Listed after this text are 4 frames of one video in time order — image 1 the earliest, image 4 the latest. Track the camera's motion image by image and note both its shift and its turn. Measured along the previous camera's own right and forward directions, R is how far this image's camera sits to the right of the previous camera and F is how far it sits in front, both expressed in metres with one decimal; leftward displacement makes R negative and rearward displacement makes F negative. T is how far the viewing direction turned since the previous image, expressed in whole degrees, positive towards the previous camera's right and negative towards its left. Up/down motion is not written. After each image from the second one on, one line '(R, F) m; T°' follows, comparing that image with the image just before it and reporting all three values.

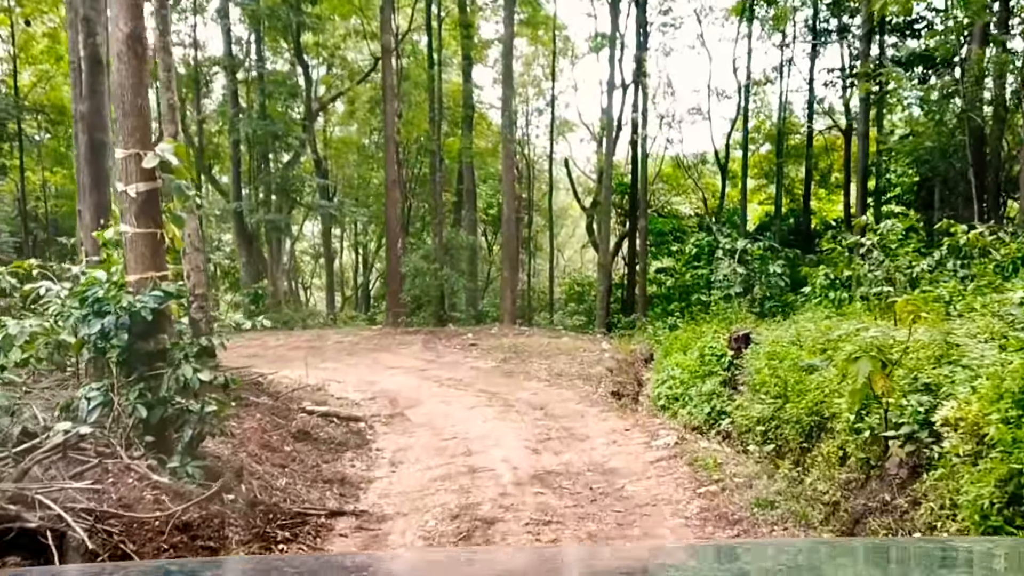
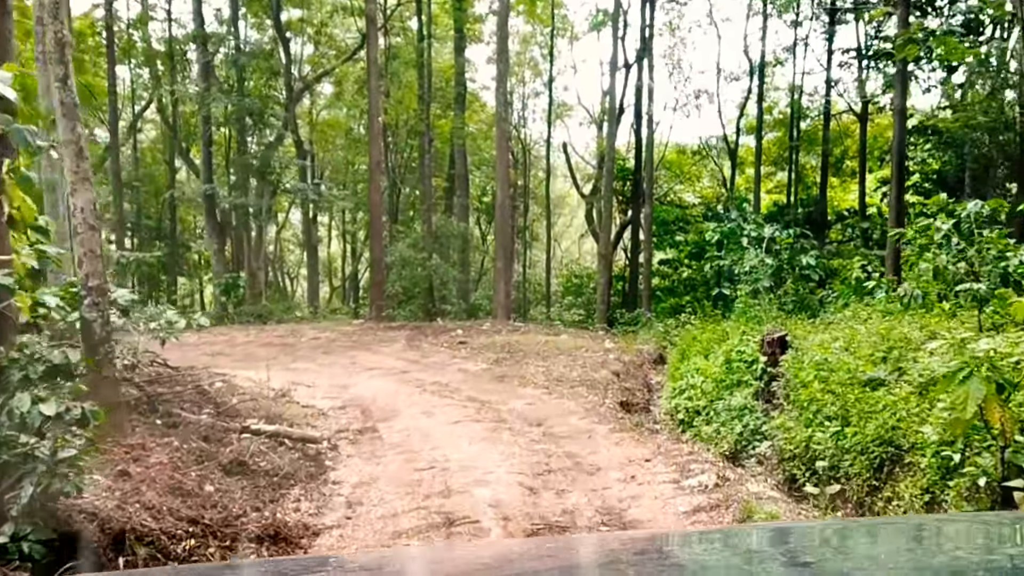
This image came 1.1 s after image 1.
(0.0, +1.4) m; 0°
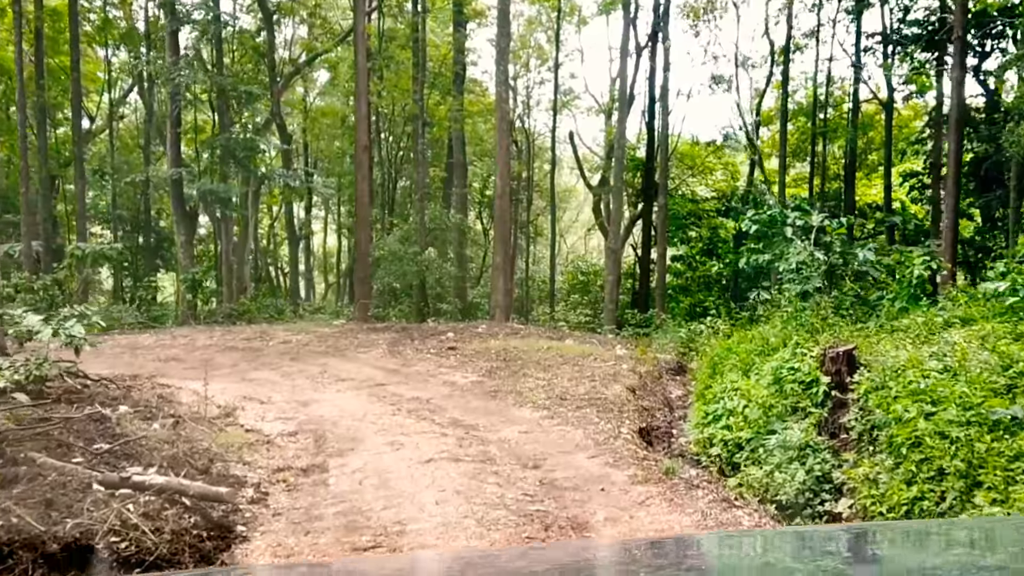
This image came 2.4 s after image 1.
(+0.1, +1.7) m; 0°
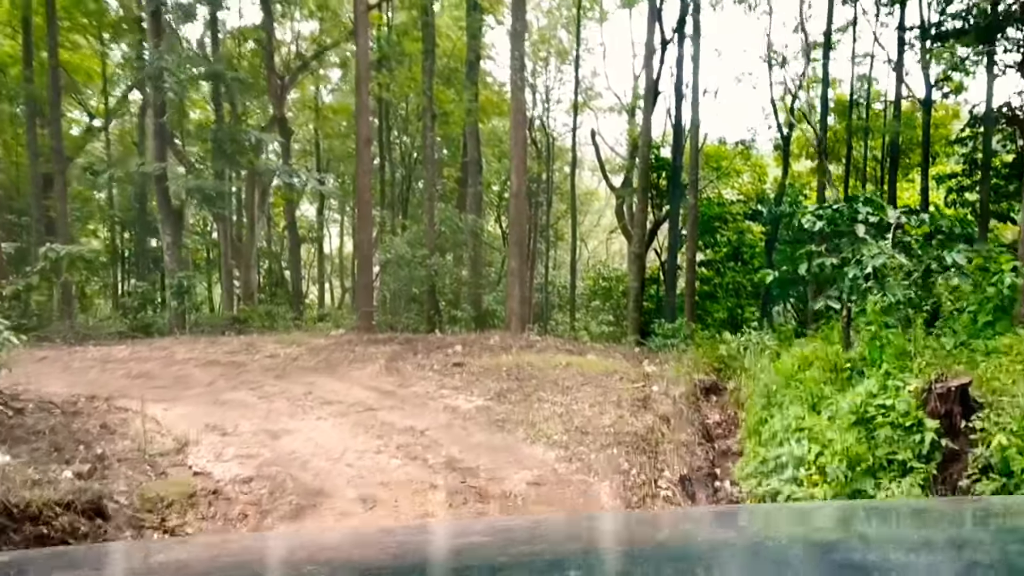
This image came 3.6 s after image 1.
(+0.1, +1.4) m; -1°
